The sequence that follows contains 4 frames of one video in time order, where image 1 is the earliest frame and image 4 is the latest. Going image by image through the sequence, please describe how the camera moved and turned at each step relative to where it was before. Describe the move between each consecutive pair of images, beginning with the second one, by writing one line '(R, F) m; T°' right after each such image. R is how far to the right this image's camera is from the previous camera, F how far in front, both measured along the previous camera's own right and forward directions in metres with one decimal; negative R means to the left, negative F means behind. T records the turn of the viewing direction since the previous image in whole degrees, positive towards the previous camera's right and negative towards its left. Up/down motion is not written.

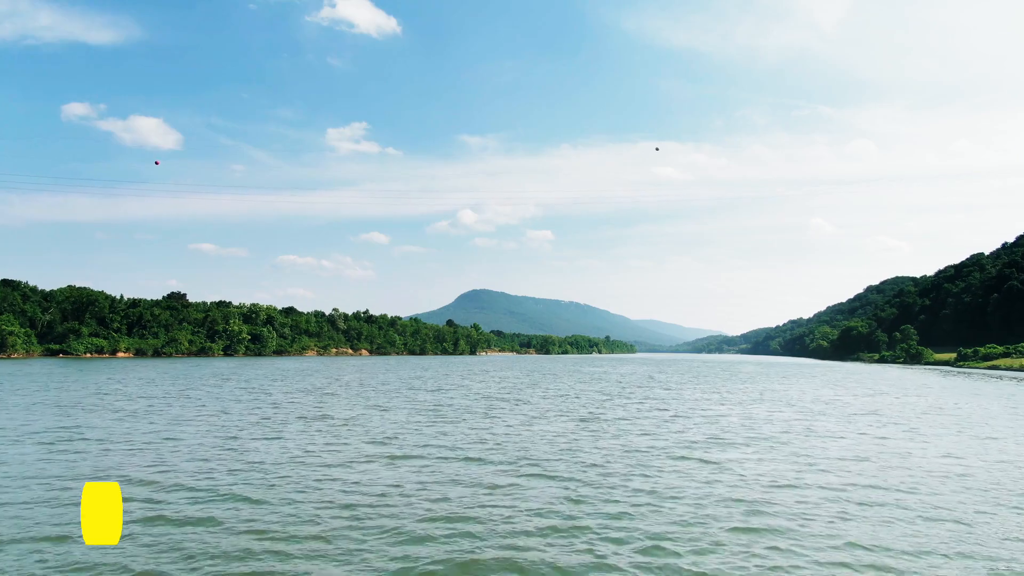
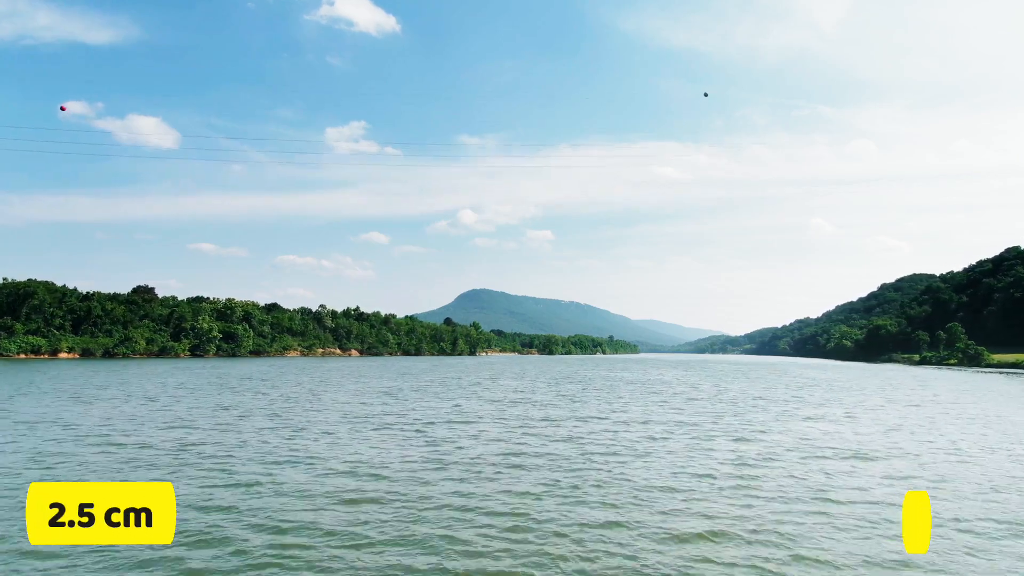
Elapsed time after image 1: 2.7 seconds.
(-0.7, +11.2) m; 0°
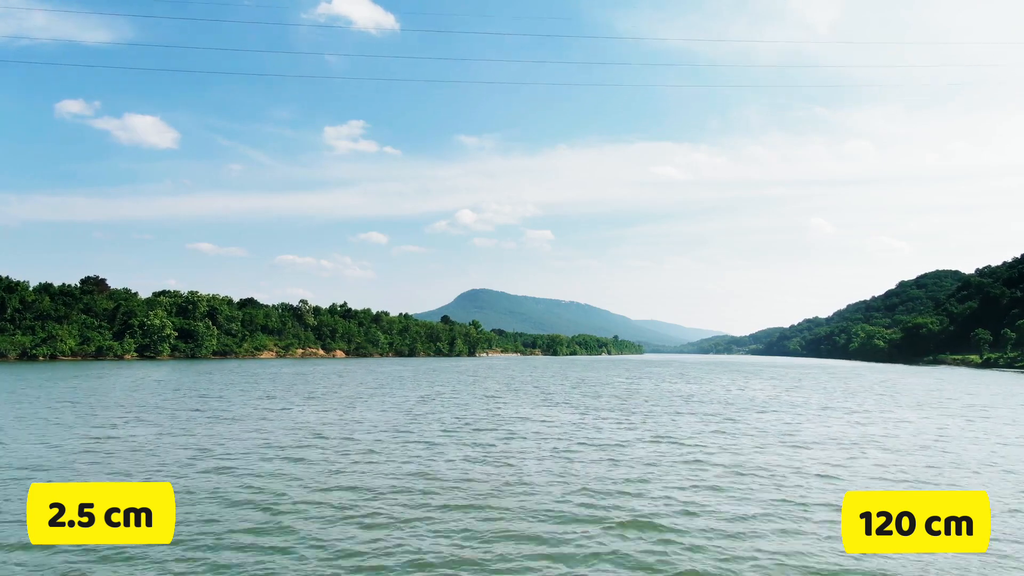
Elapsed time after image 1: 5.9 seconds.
(-0.9, +13.5) m; 0°
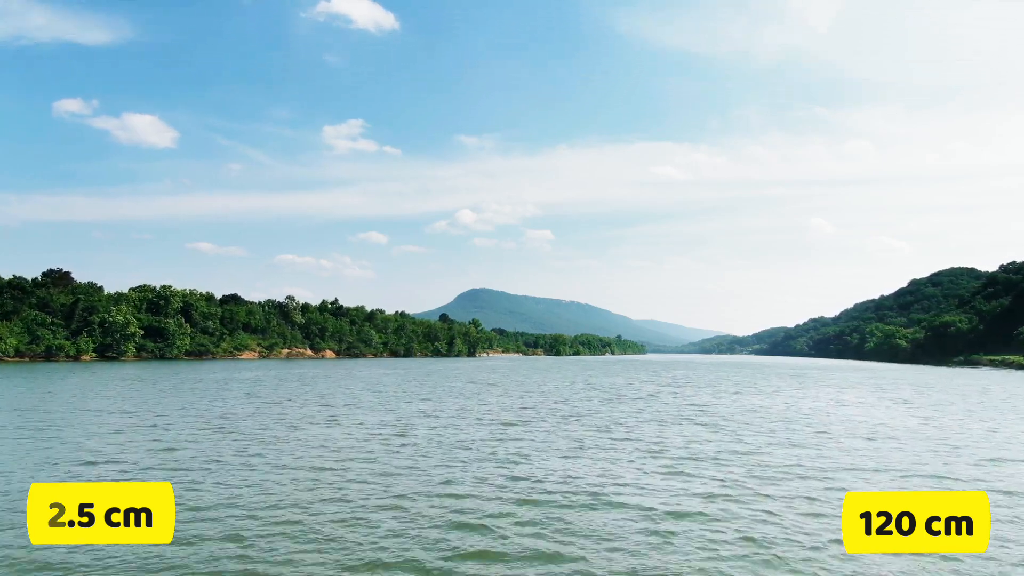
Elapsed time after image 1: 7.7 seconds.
(-0.5, +7.9) m; 0°
